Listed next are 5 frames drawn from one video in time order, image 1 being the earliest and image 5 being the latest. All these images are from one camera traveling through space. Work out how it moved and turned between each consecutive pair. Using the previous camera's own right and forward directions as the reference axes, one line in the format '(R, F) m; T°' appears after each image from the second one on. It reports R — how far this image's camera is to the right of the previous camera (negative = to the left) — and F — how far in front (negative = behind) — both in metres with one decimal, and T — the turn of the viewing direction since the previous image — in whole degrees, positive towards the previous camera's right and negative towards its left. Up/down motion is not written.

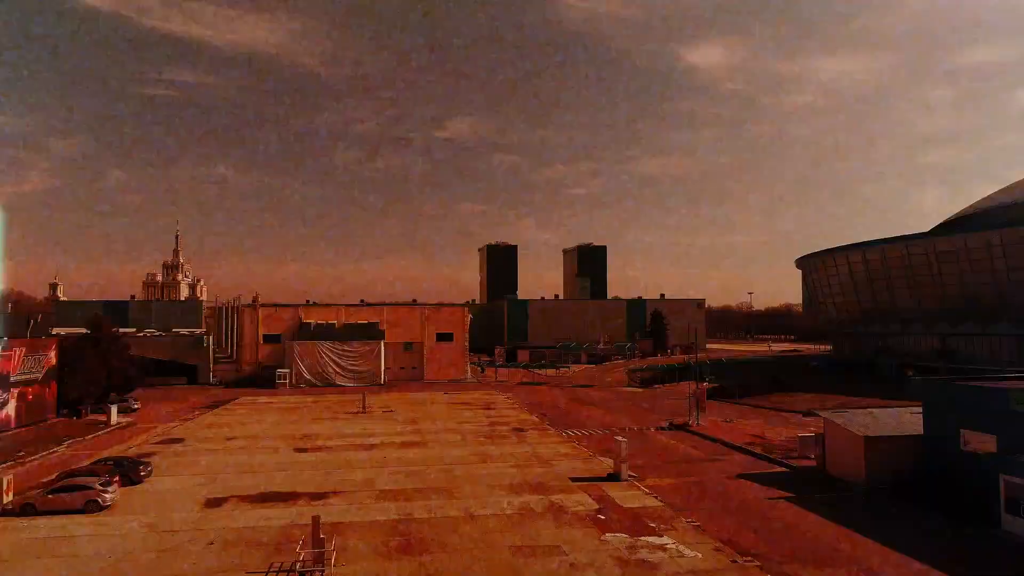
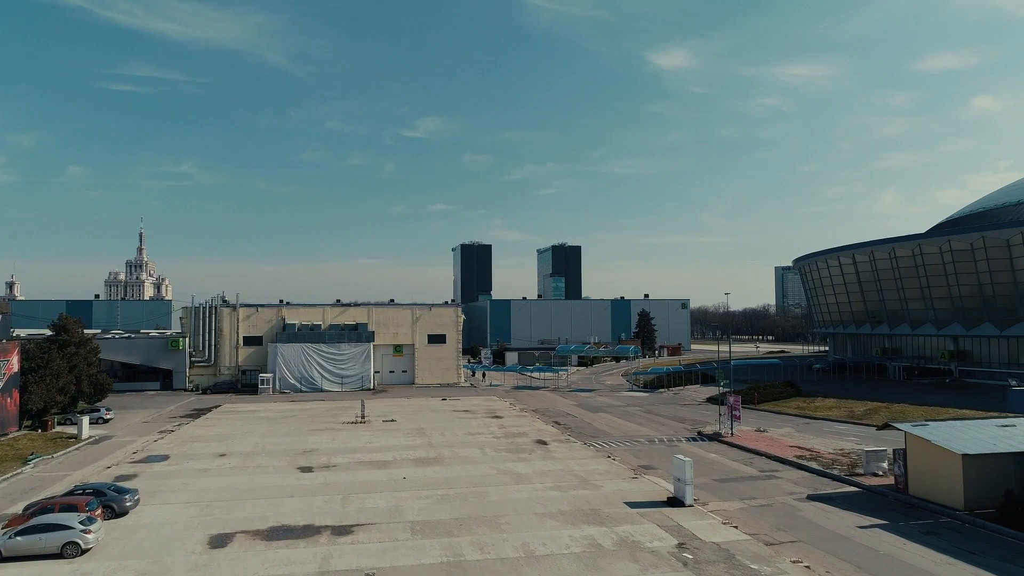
(-2.2, +2.6) m; +2°
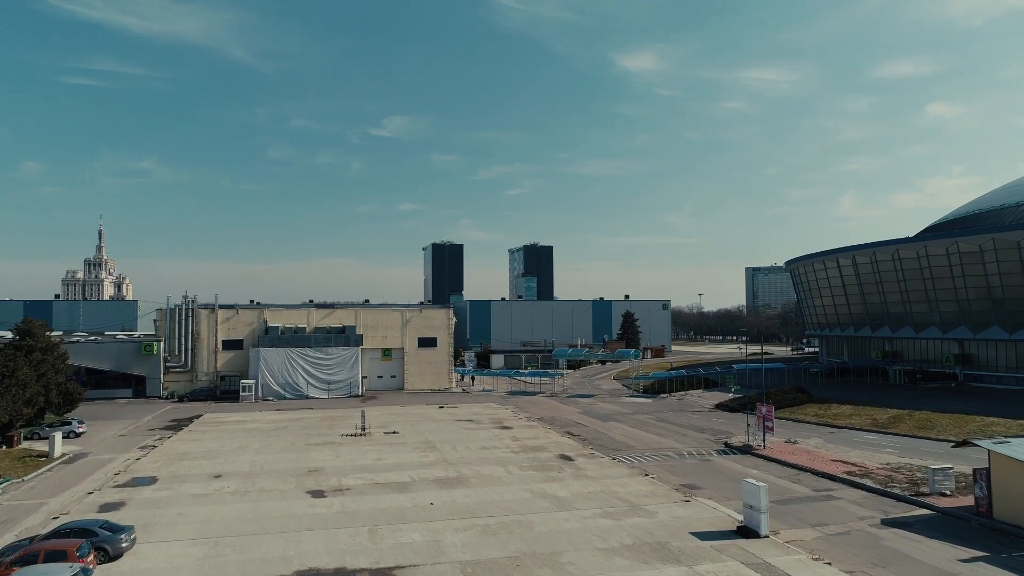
(-2.2, +2.1) m; +3°
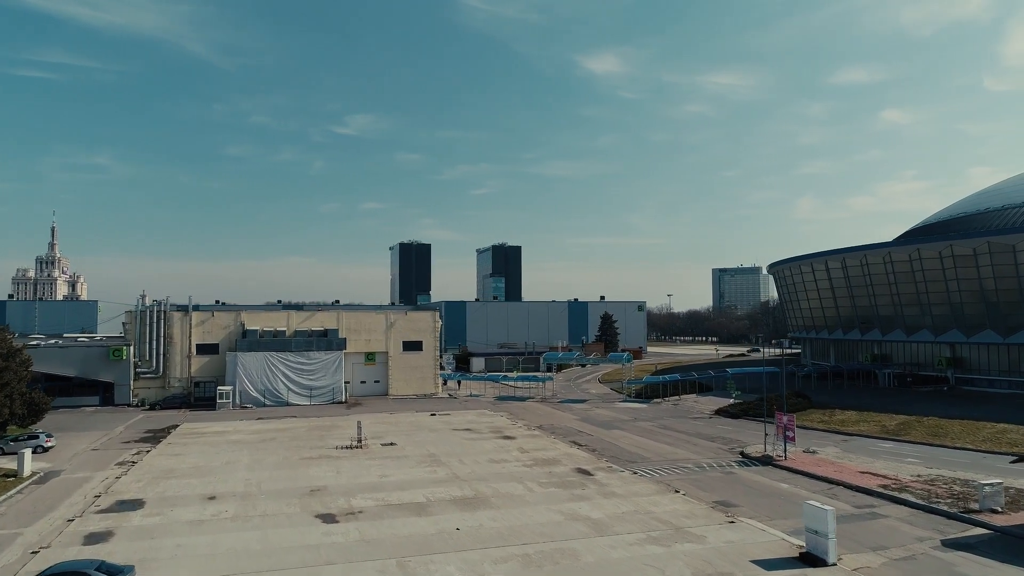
(-1.9, +1.5) m; +3°
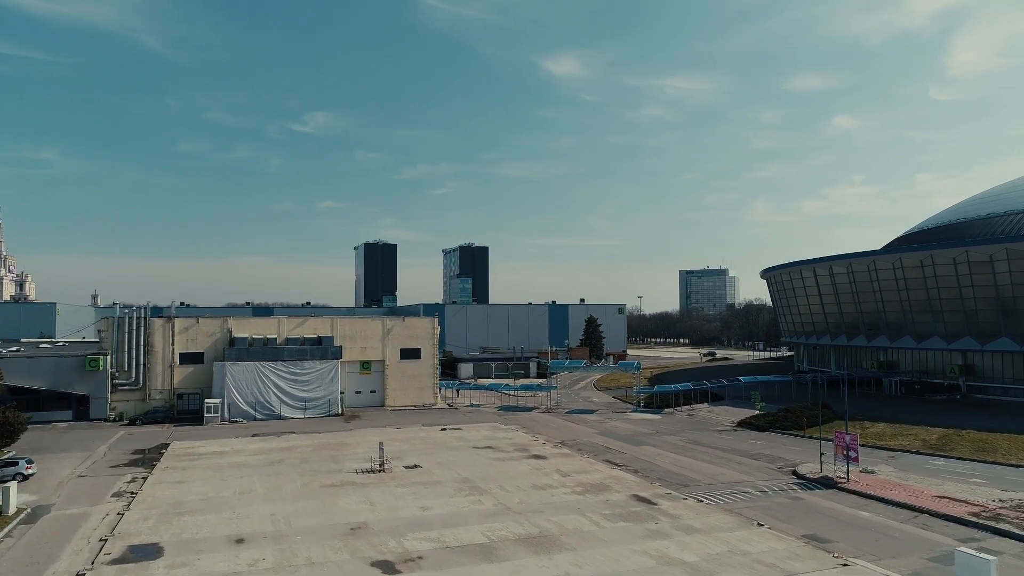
(-3.3, +2.3) m; +3°
